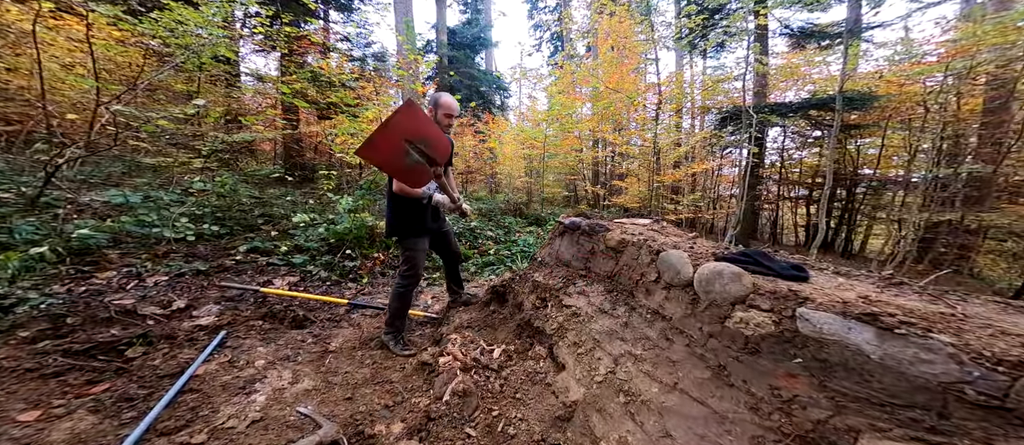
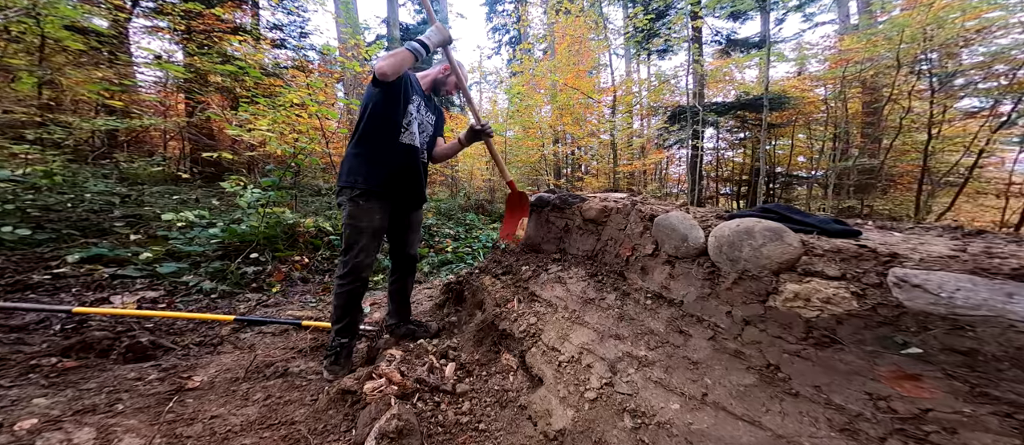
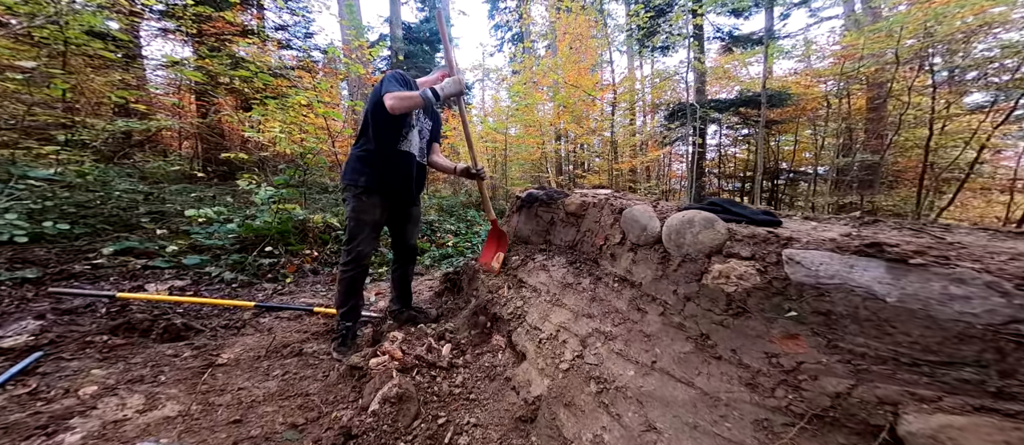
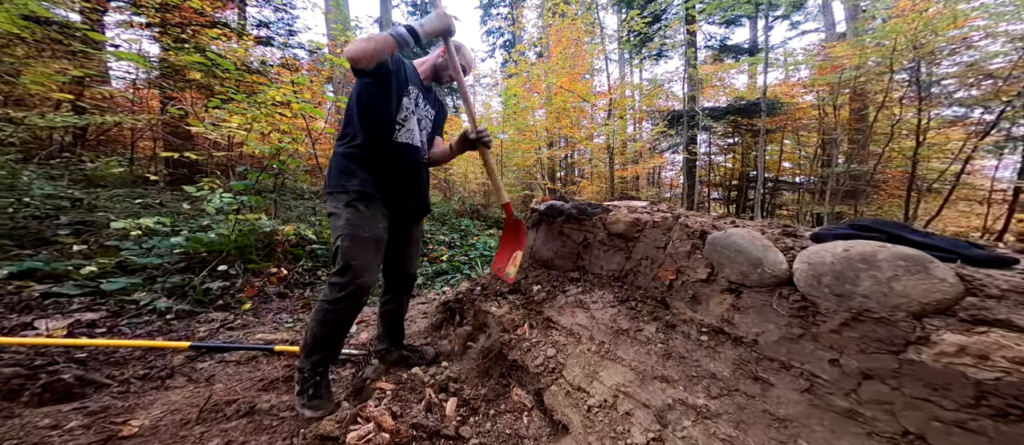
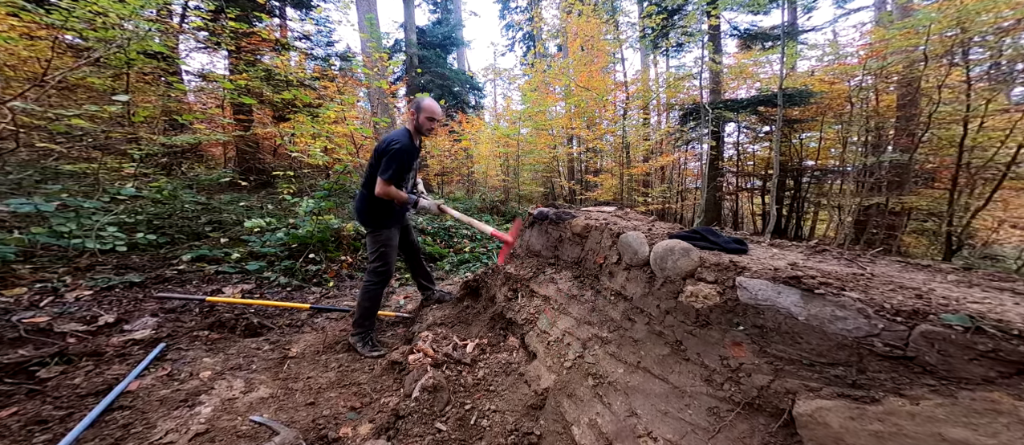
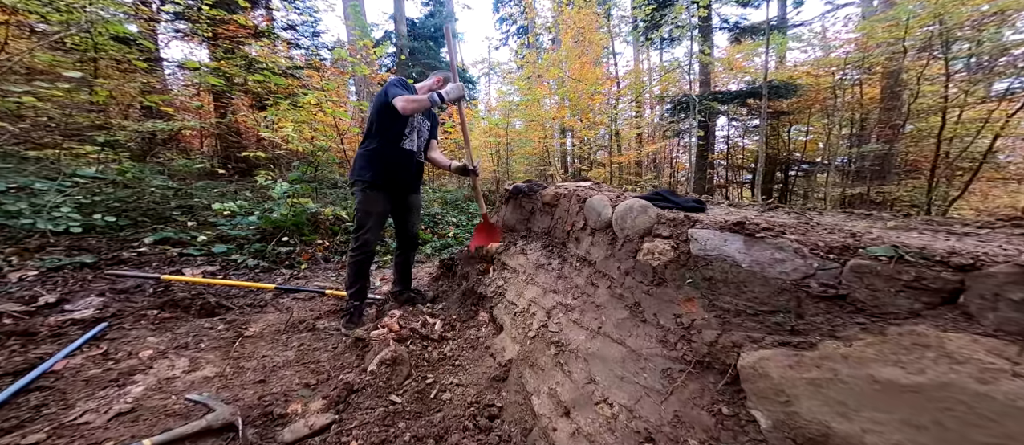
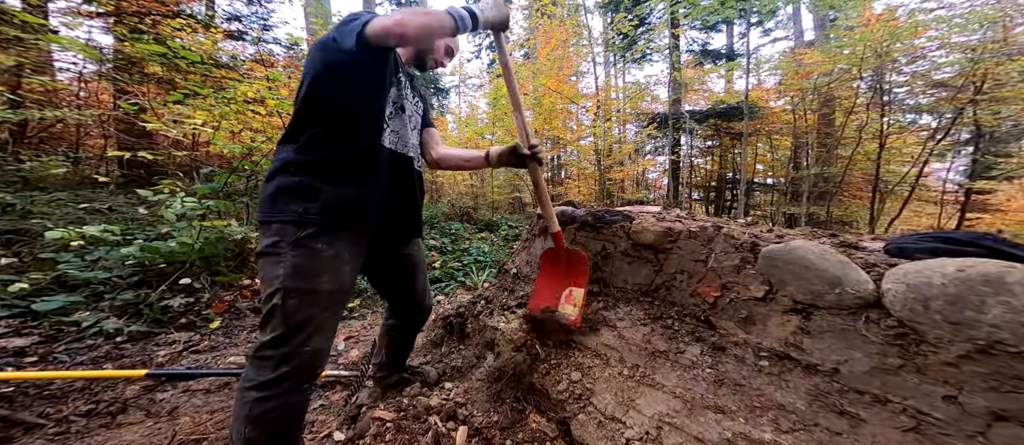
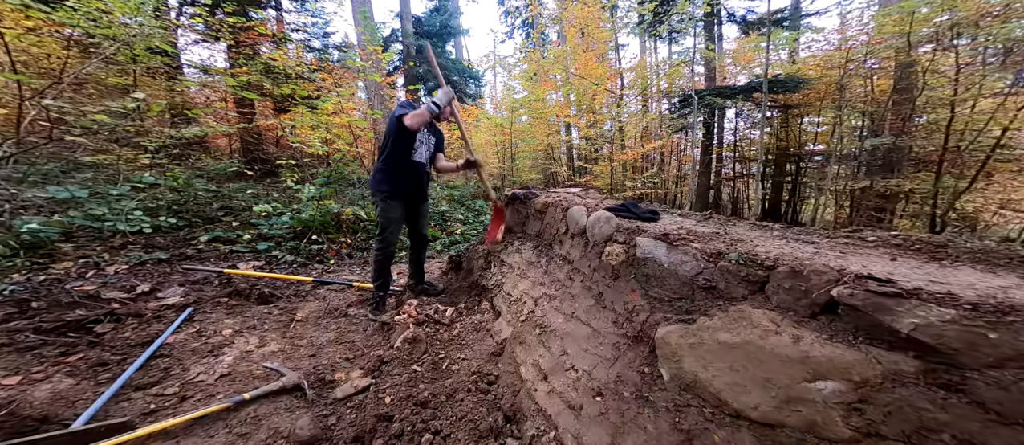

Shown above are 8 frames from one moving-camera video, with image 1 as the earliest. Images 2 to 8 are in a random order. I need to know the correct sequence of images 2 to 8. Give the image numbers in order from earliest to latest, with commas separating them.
5, 8, 6, 3, 2, 4, 7
